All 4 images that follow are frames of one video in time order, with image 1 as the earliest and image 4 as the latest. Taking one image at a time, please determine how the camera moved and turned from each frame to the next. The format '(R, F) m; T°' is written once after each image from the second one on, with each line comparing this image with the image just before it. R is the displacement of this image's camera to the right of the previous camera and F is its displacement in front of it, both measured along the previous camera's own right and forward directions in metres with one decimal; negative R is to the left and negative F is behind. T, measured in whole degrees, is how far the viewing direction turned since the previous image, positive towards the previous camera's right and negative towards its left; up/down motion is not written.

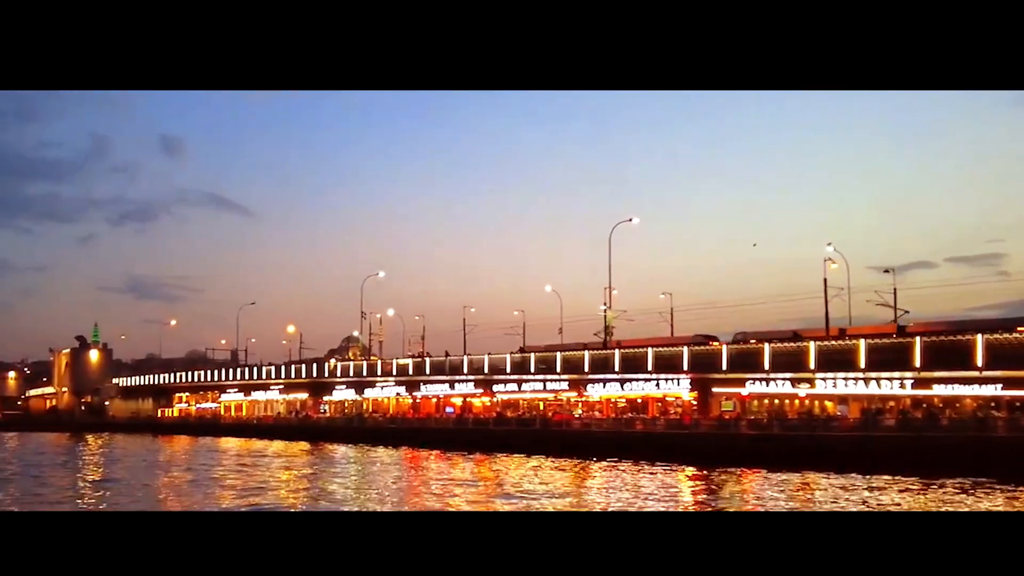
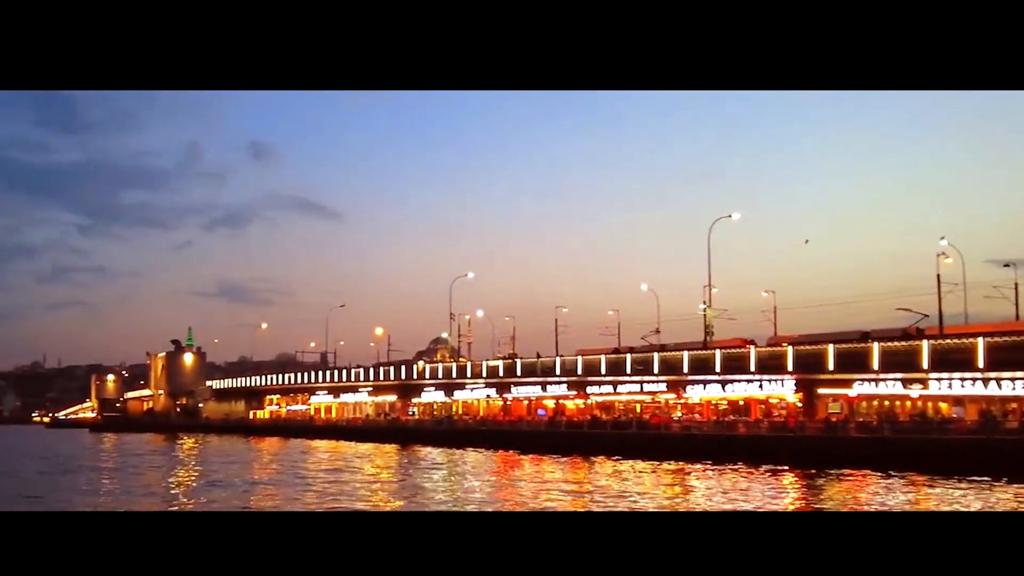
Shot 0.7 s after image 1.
(-0.2, +0.7) m; -4°
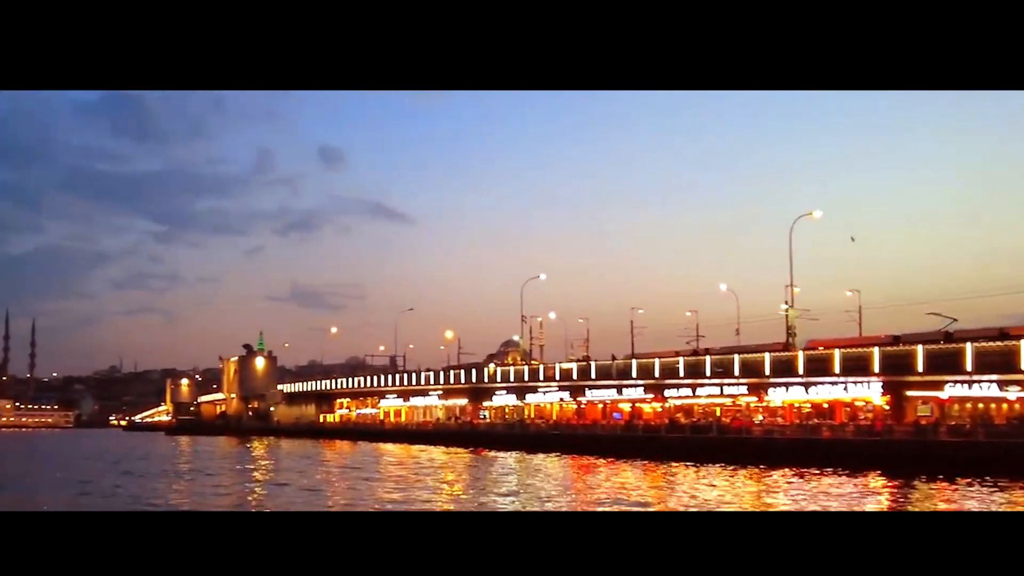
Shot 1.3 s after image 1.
(-0.1, +0.6) m; -3°
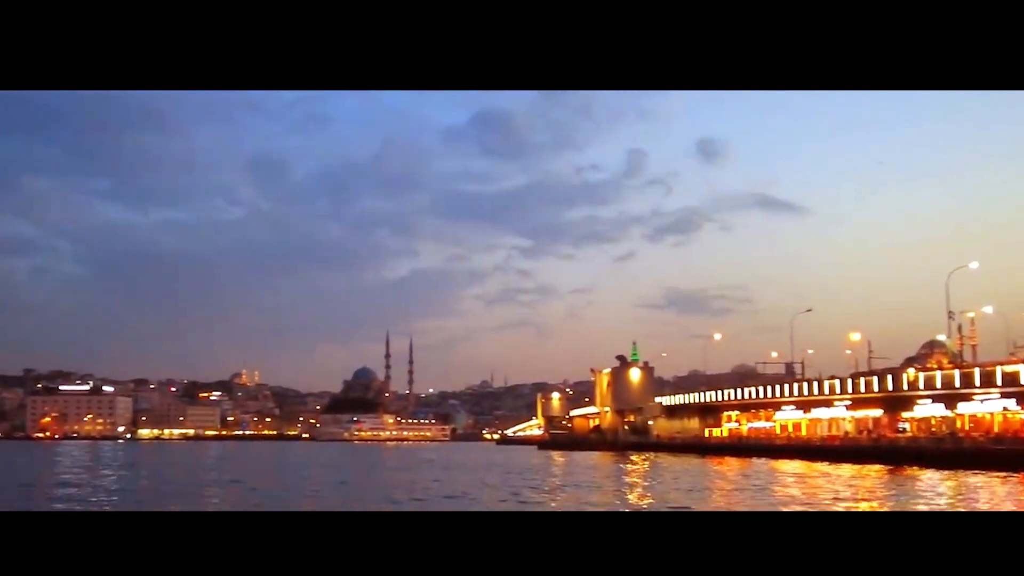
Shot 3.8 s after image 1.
(-1.0, +2.3) m; -18°
